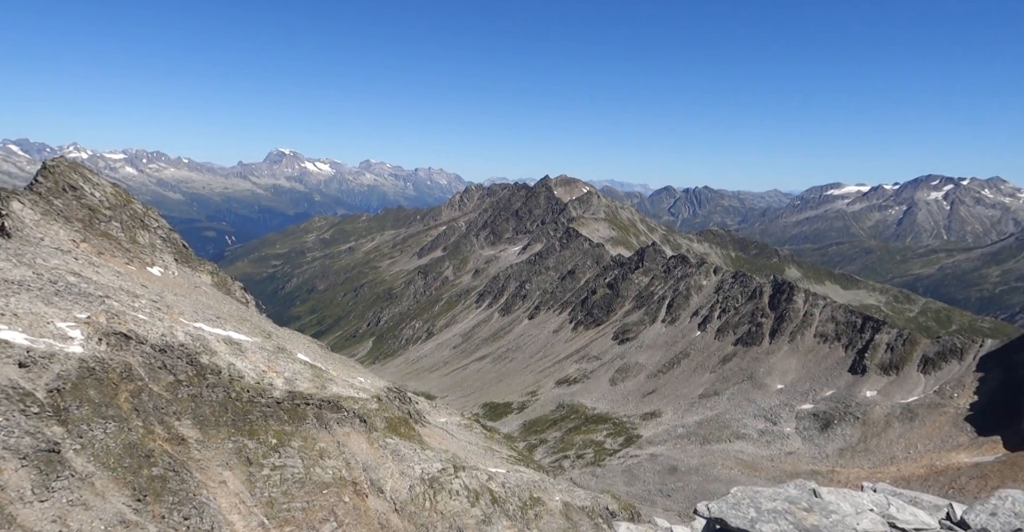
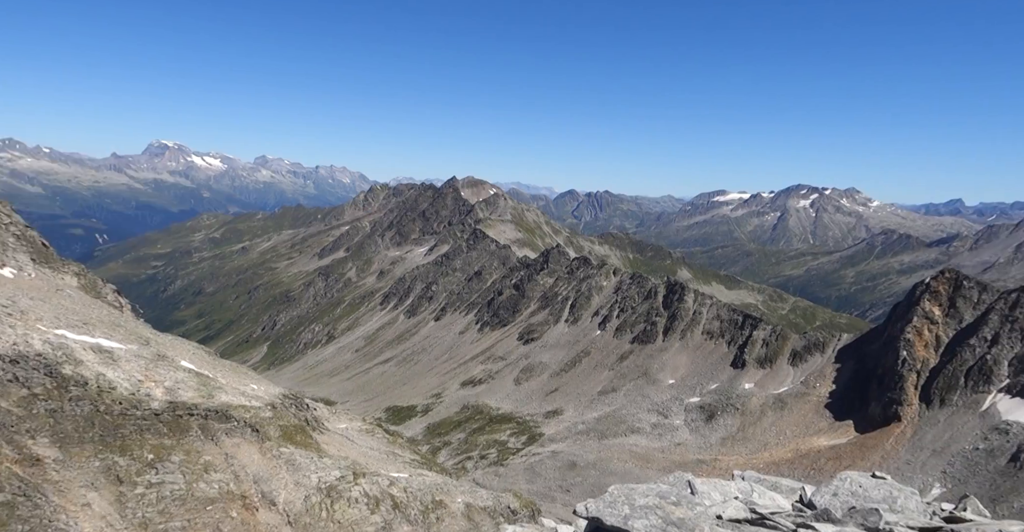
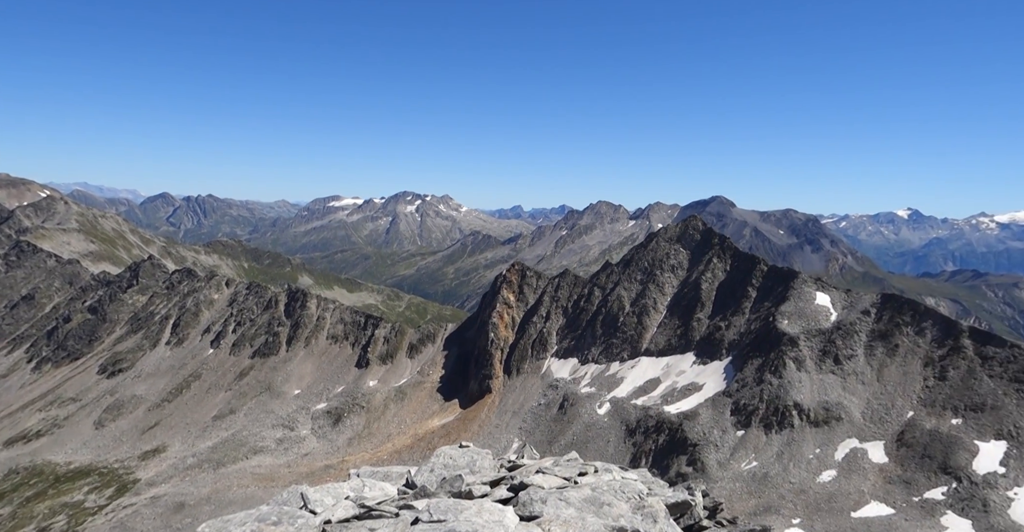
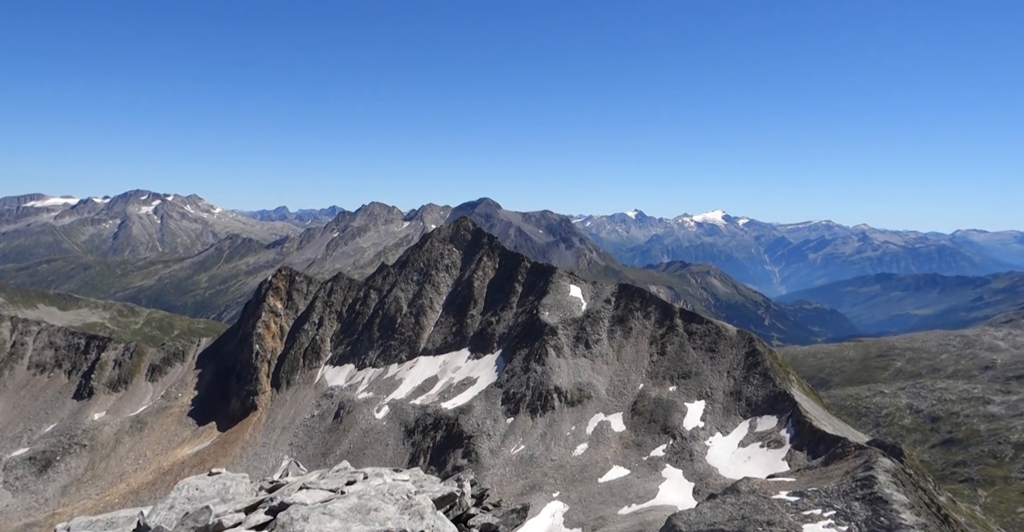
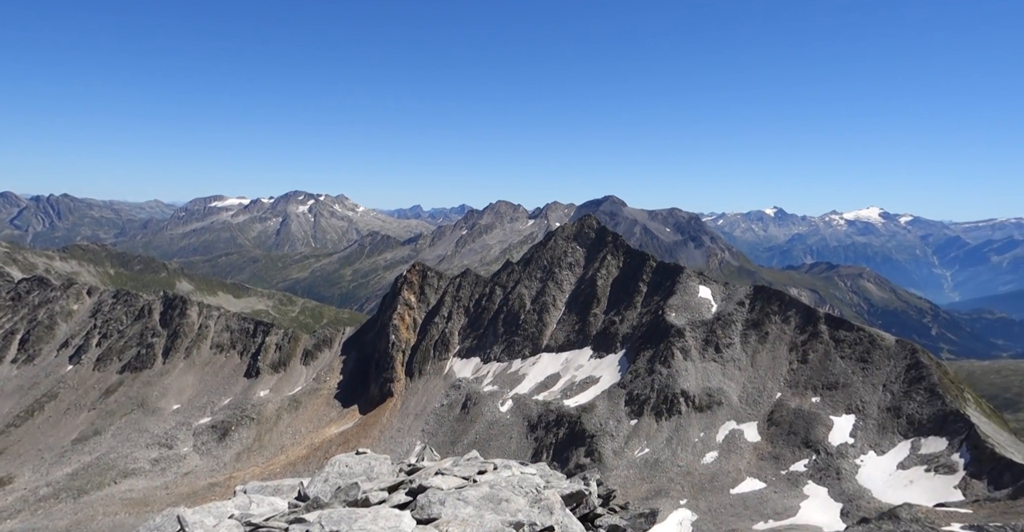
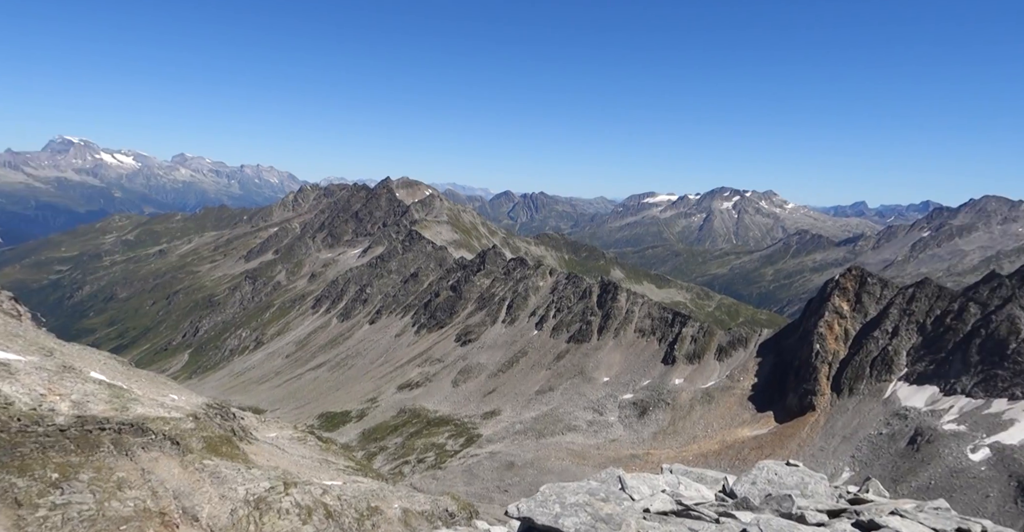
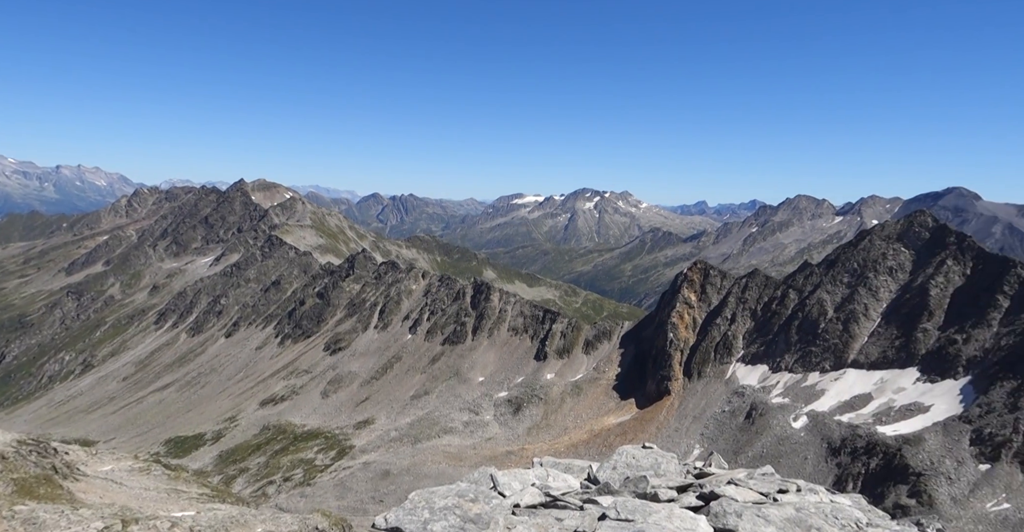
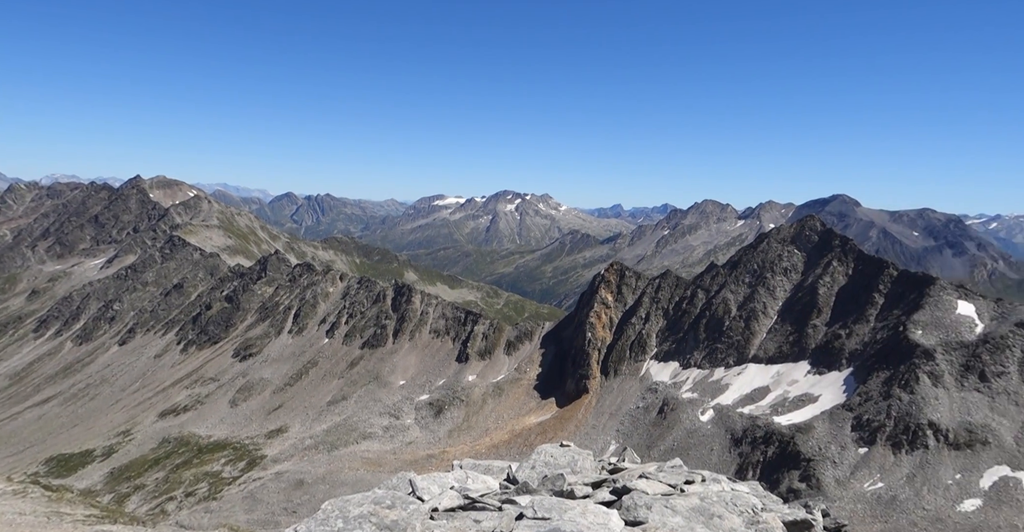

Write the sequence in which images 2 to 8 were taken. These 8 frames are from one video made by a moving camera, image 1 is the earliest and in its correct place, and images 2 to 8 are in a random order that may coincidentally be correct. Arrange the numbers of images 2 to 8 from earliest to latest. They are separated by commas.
2, 6, 7, 8, 3, 5, 4
